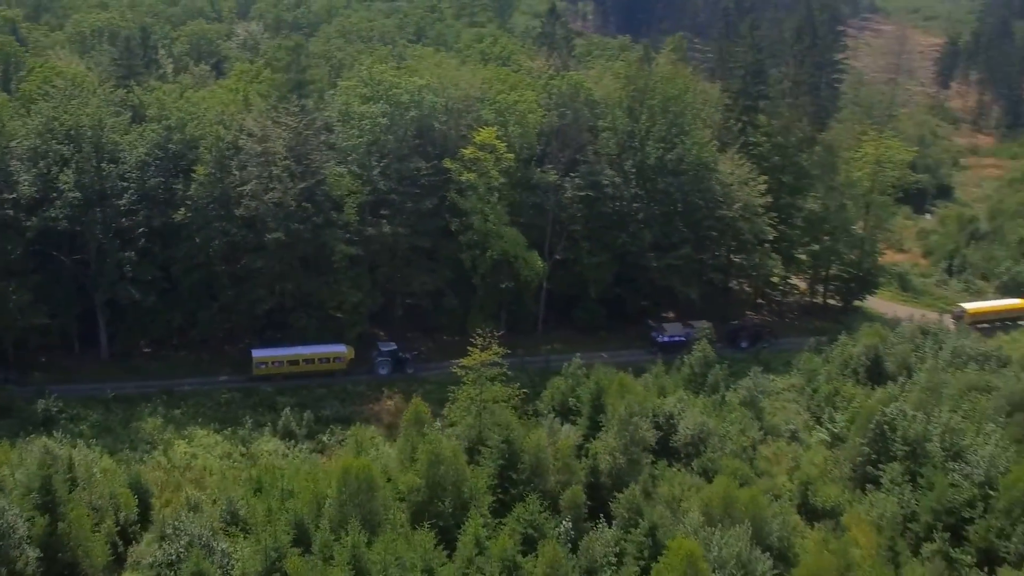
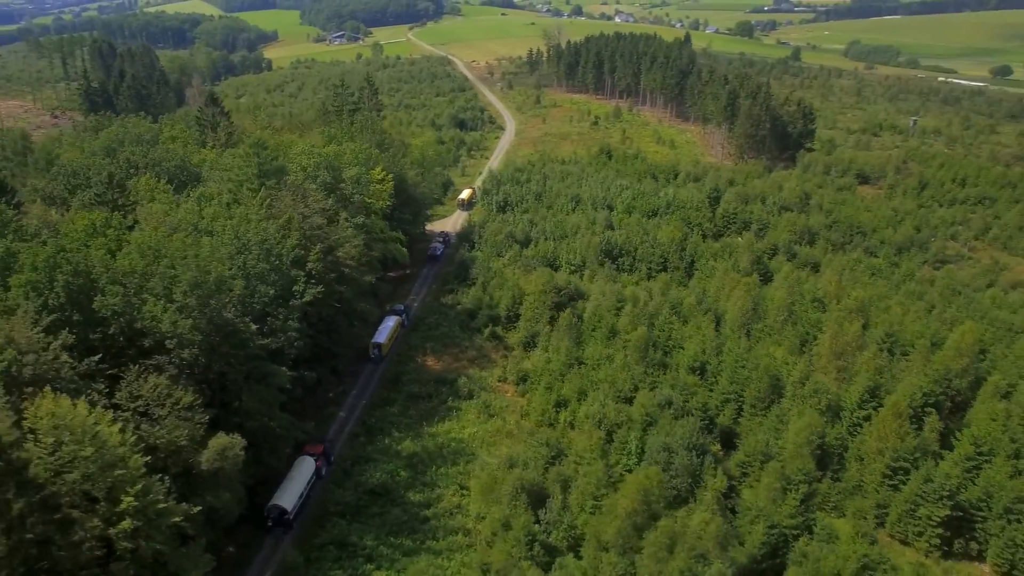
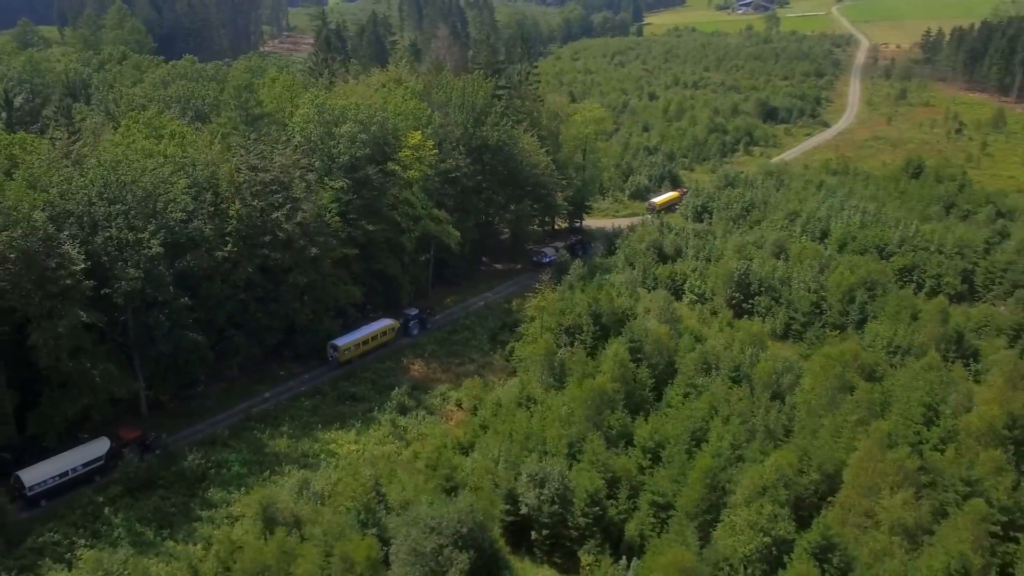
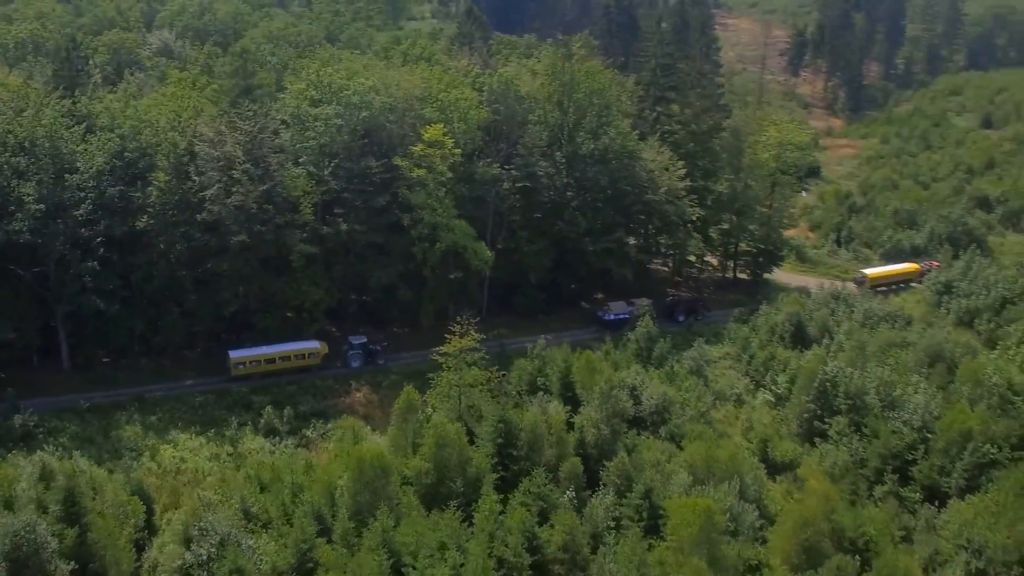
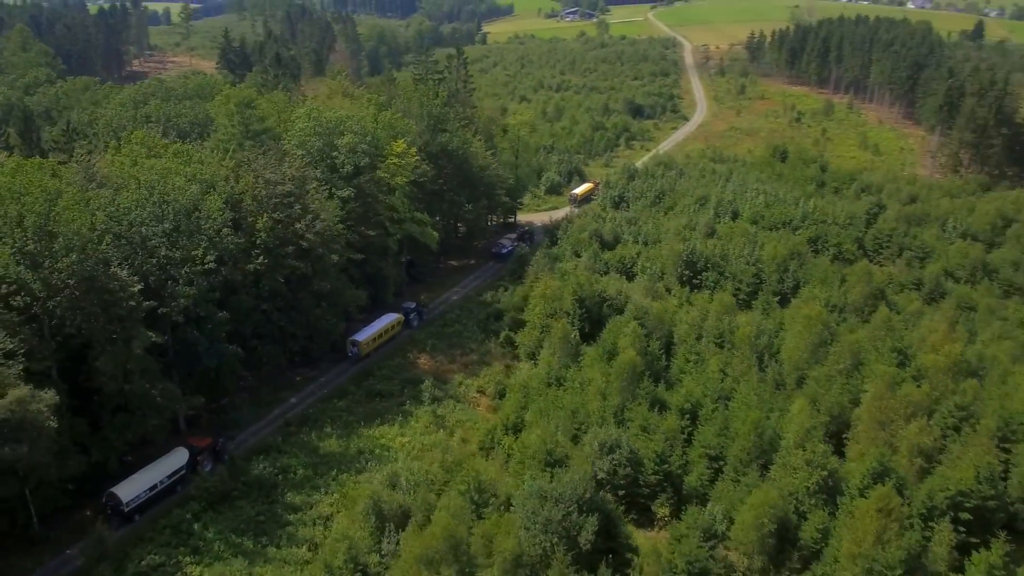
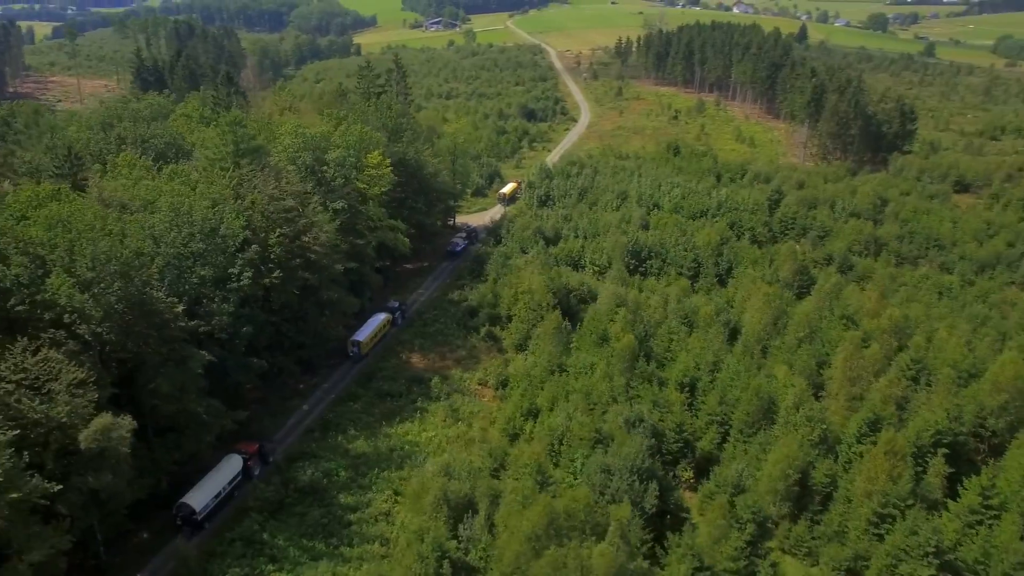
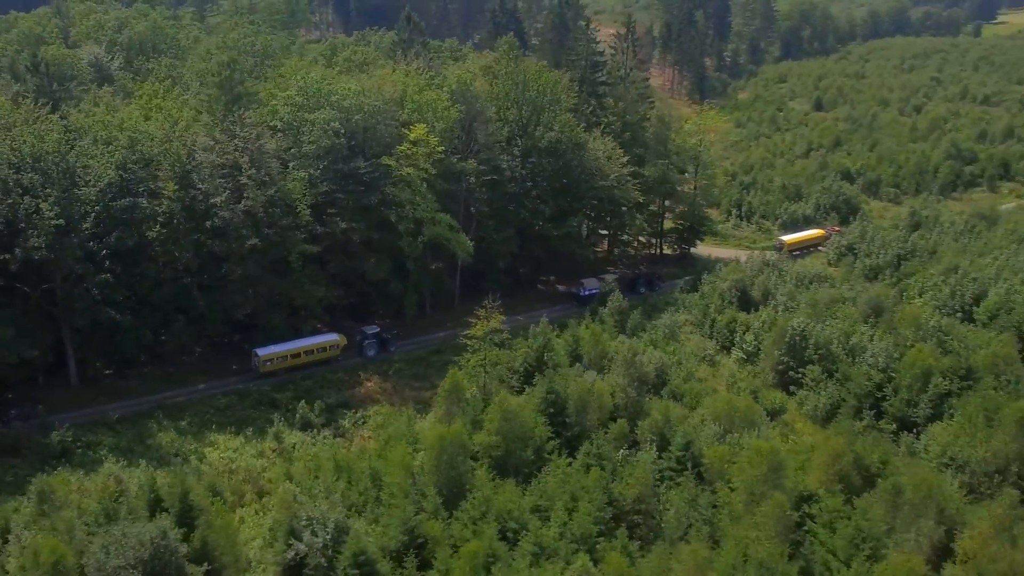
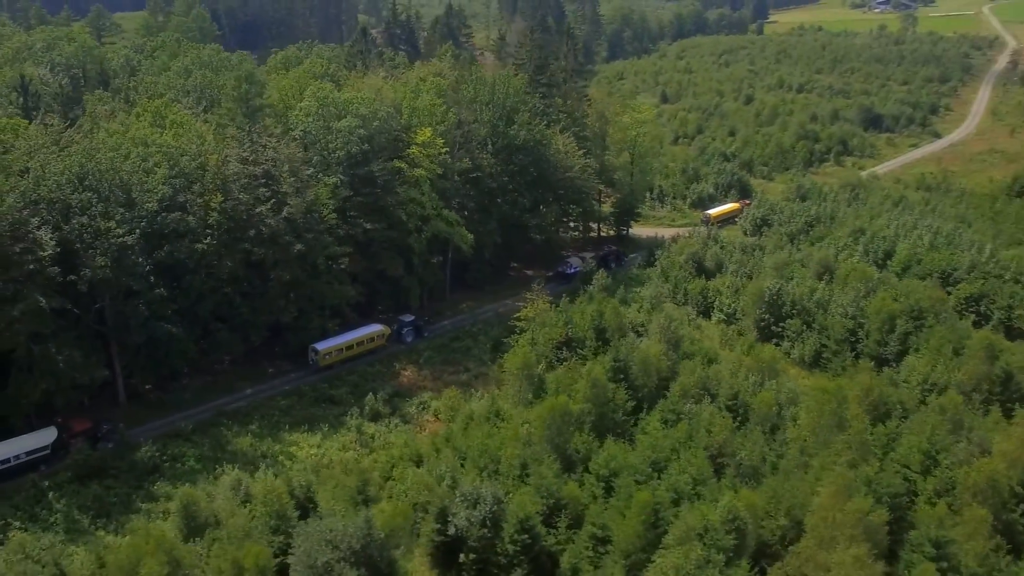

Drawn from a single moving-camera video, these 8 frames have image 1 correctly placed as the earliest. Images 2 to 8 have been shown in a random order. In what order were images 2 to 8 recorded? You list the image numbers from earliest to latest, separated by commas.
4, 7, 8, 3, 5, 6, 2
